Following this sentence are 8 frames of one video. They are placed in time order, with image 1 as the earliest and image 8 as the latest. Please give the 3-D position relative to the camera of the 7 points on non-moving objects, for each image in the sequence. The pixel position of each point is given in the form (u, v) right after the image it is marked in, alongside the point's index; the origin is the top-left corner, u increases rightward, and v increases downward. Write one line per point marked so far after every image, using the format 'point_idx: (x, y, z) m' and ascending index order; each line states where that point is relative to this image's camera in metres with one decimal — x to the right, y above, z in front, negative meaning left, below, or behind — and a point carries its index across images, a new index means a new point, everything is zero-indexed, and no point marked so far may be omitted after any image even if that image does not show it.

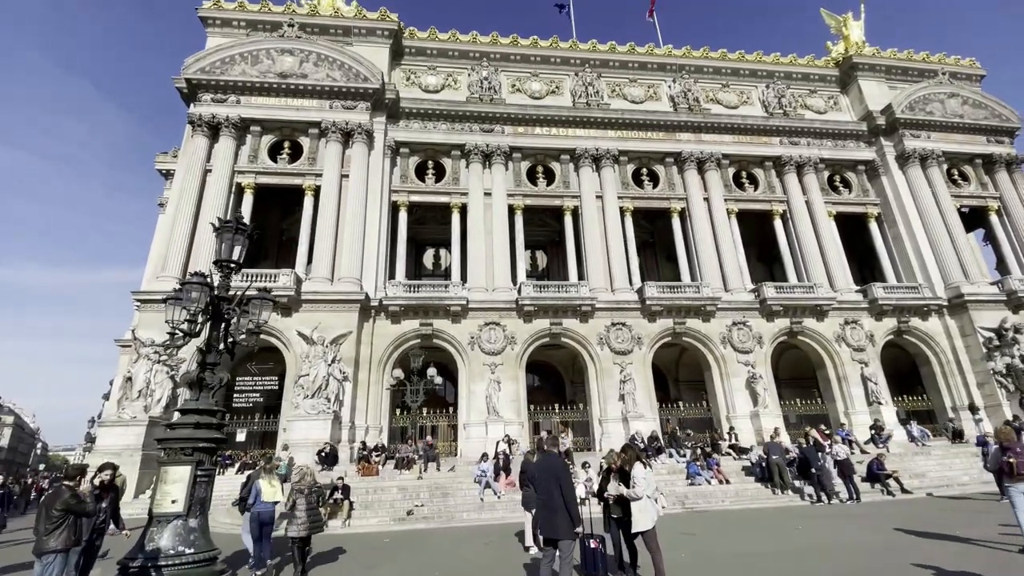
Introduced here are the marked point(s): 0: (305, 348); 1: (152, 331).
0: (-7.9, -2.3, +18.2) m
1: (-13.6, -1.6, +17.8) m
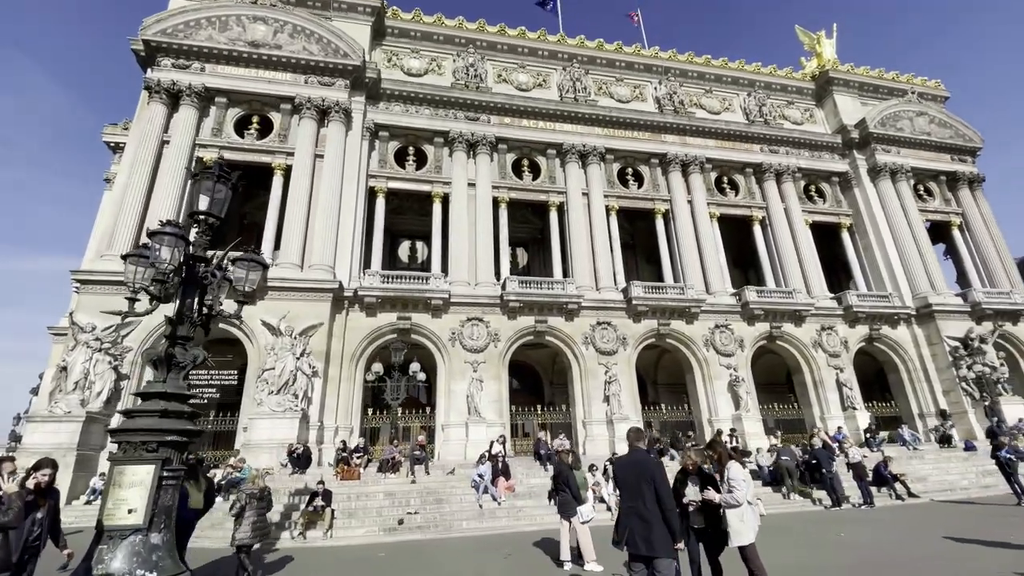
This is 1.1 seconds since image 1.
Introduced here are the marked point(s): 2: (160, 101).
0: (-8.4, -1.8, +16.6) m
1: (-14.0, -0.9, +15.8) m
2: (-14.3, +7.6, +19.3) m
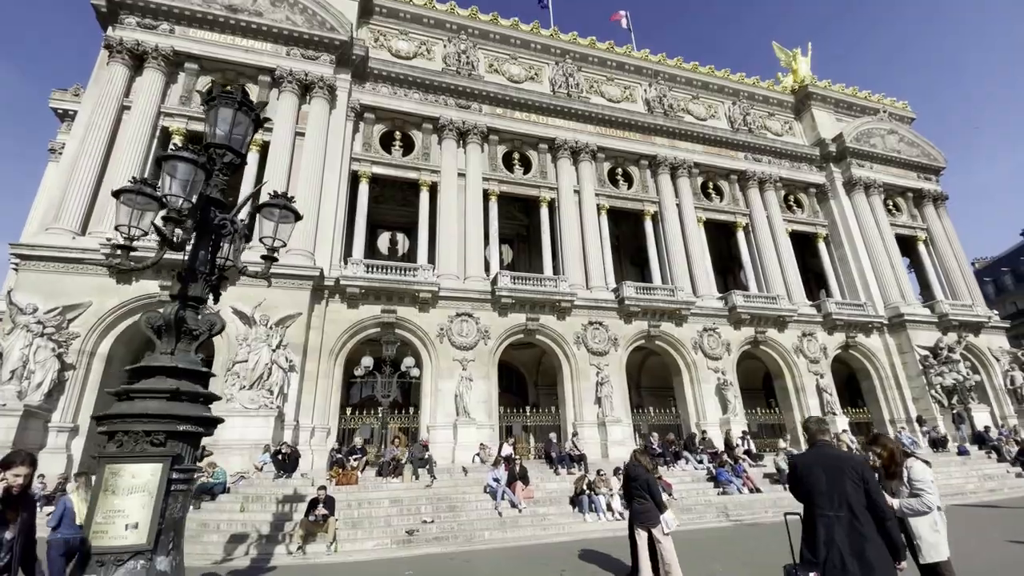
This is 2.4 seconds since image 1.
0: (-8.5, -1.3, +15.1) m
1: (-13.9, -0.2, +13.8) m
2: (-14.3, +8.3, +17.3) m
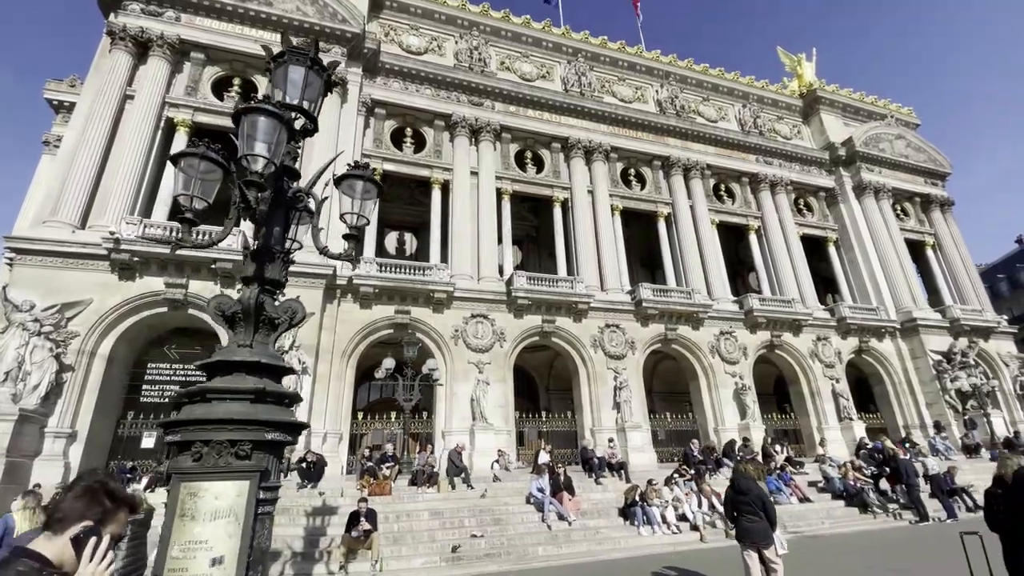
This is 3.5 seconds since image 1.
0: (-7.8, -1.3, +14.3) m
1: (-13.2, -0.1, +12.9) m
2: (-13.6, +8.4, +16.6) m
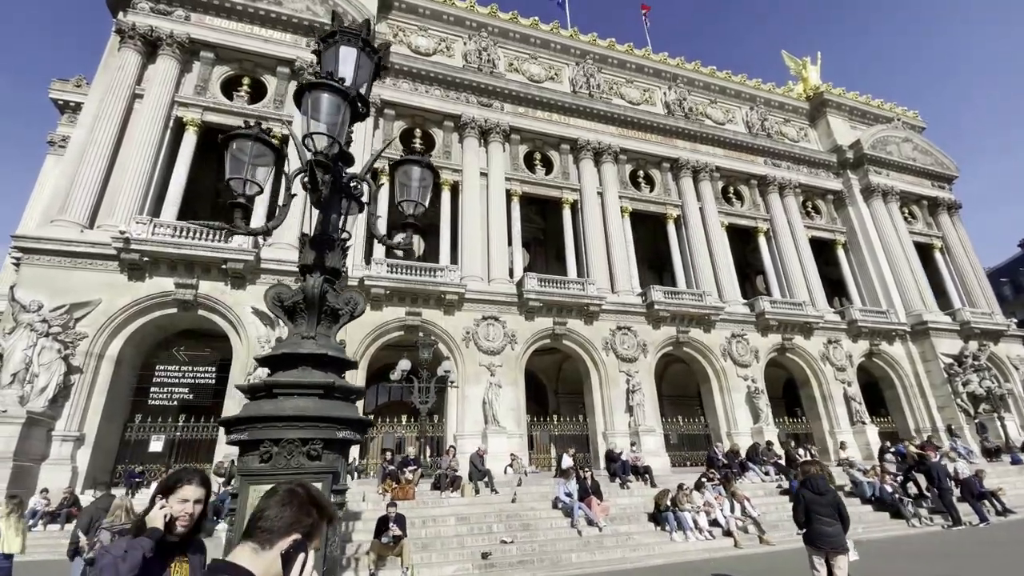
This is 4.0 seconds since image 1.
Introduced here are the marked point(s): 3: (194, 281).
0: (-7.4, -1.3, +14.1) m
1: (-12.7, -0.1, +12.7) m
2: (-13.1, +8.3, +16.4) m
3: (-9.4, +0.2, +14.0) m
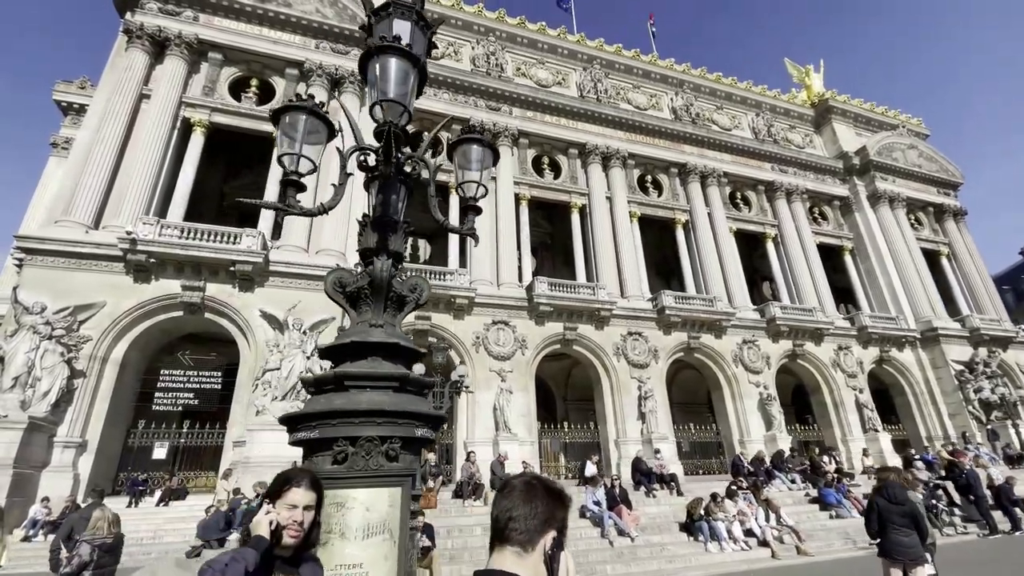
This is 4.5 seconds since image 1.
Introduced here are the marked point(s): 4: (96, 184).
0: (-6.9, -1.4, +13.8) m
1: (-12.3, -0.2, +12.4) m
2: (-12.7, +8.2, +16.2) m
3: (-9.0, +0.1, +13.6) m
4: (-12.3, +3.0, +14.1) m
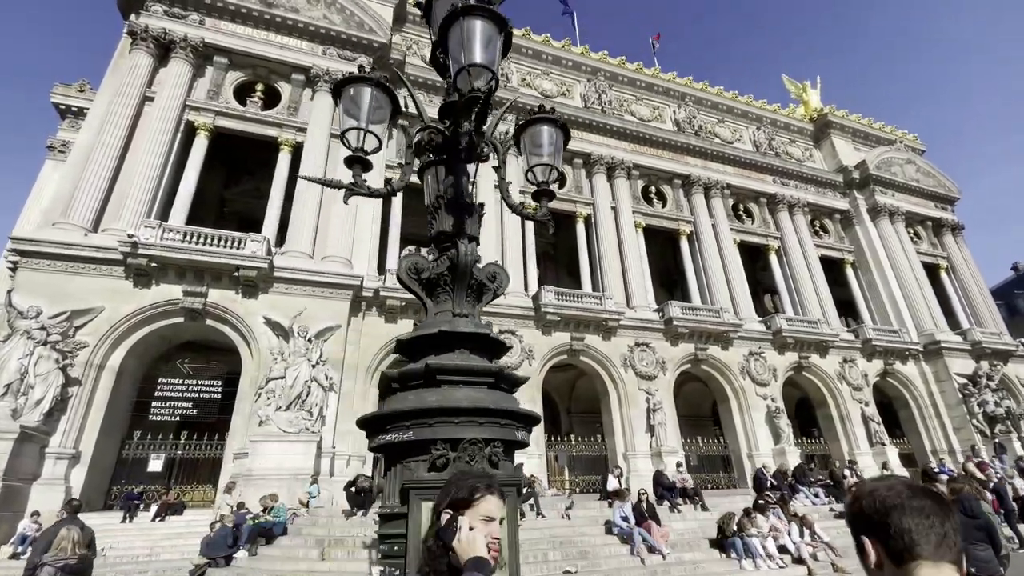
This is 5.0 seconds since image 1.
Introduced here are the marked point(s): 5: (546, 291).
0: (-6.6, -1.6, +13.3) m
1: (-12.0, -0.3, +11.9) m
2: (-12.3, +8.0, +16.0) m
3: (-8.6, 0.0, +13.2) m
4: (-12.0, +2.9, +13.7) m
5: (+1.3, -0.1, +18.0) m
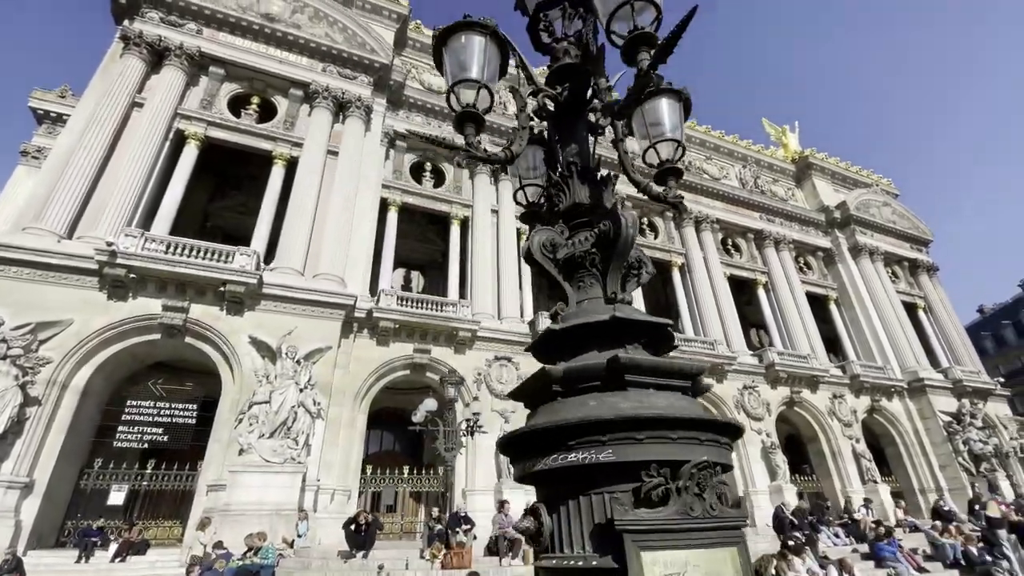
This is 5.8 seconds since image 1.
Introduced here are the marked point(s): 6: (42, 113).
0: (-6.6, -2.0, +12.4) m
1: (-11.8, -0.5, +10.8) m
2: (-12.1, +7.5, +15.4) m
3: (-8.5, -0.4, +12.3) m
4: (-11.8, +2.6, +12.8) m
5: (+1.2, -1.1, +17.5) m
6: (-19.4, +7.3, +19.6) m
